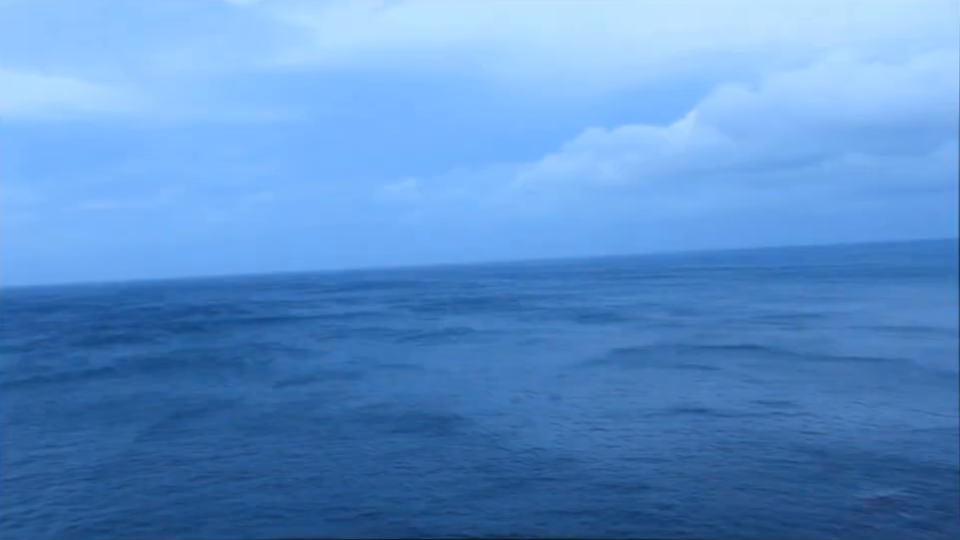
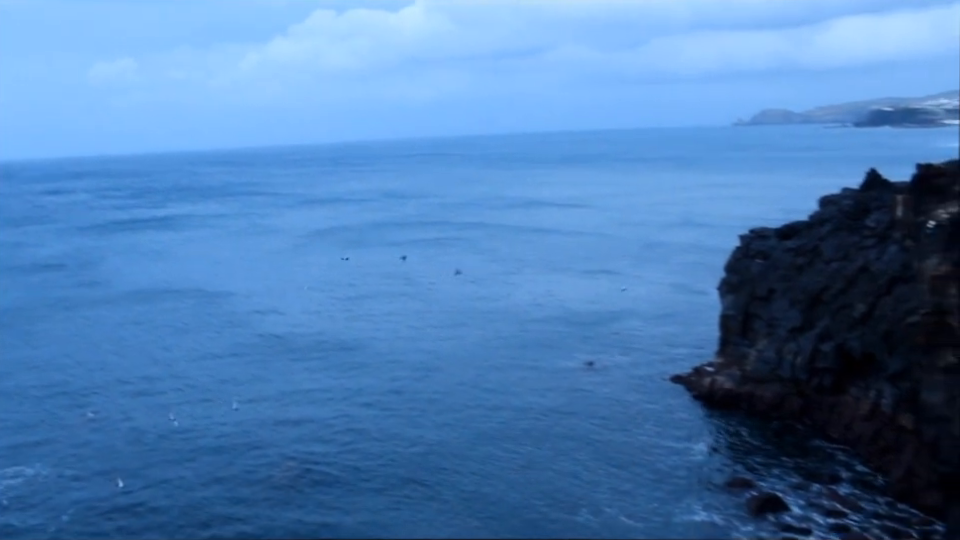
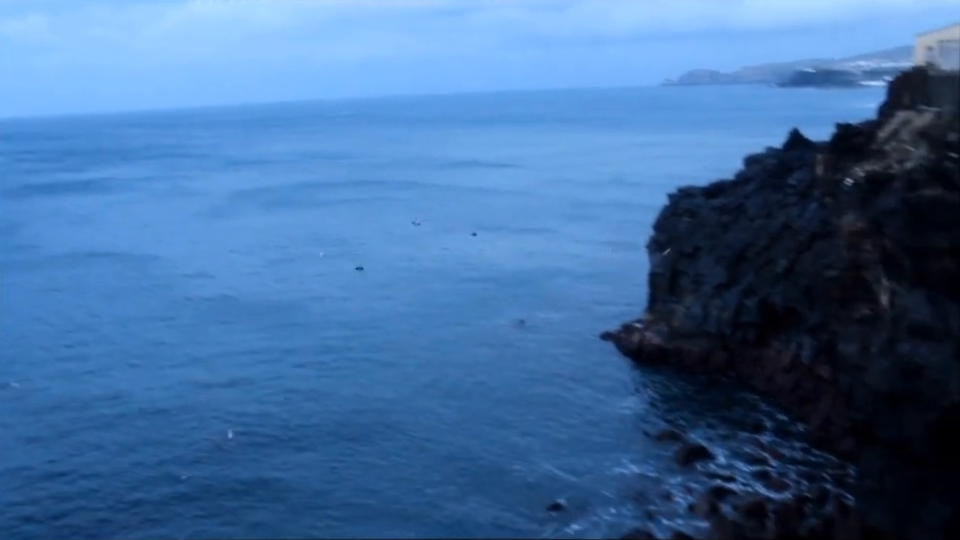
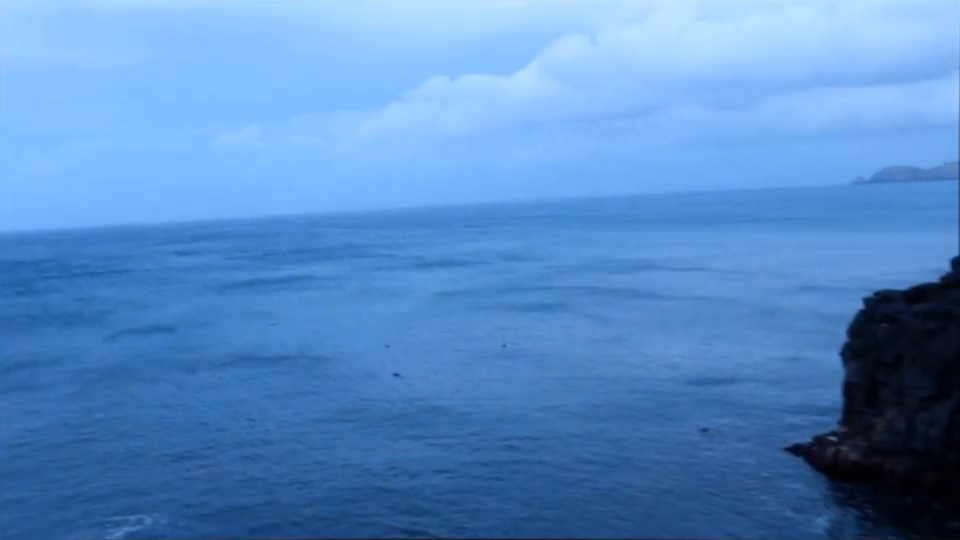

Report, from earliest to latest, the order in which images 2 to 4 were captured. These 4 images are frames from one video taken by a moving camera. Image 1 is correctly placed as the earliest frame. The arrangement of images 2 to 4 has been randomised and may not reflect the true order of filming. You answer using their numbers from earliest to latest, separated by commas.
4, 2, 3
